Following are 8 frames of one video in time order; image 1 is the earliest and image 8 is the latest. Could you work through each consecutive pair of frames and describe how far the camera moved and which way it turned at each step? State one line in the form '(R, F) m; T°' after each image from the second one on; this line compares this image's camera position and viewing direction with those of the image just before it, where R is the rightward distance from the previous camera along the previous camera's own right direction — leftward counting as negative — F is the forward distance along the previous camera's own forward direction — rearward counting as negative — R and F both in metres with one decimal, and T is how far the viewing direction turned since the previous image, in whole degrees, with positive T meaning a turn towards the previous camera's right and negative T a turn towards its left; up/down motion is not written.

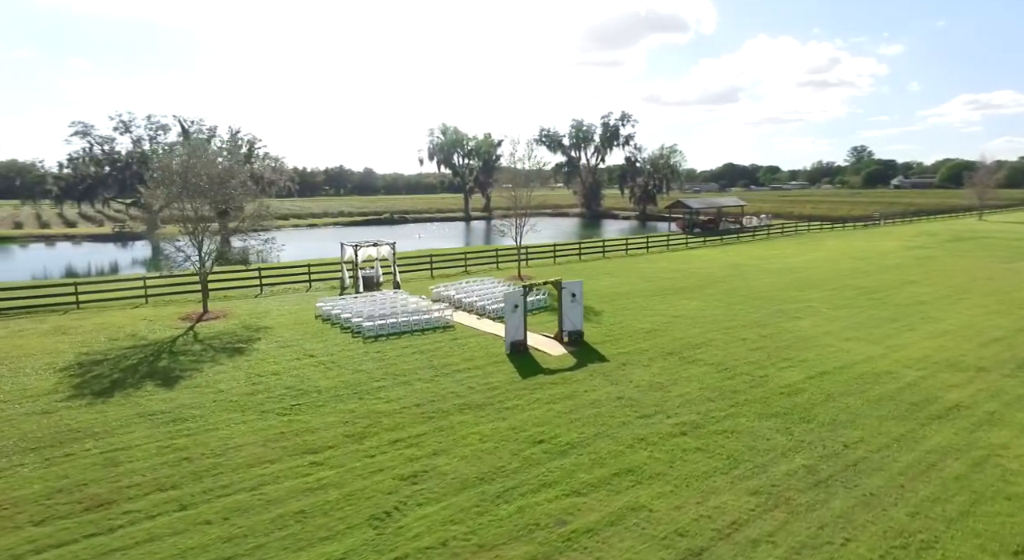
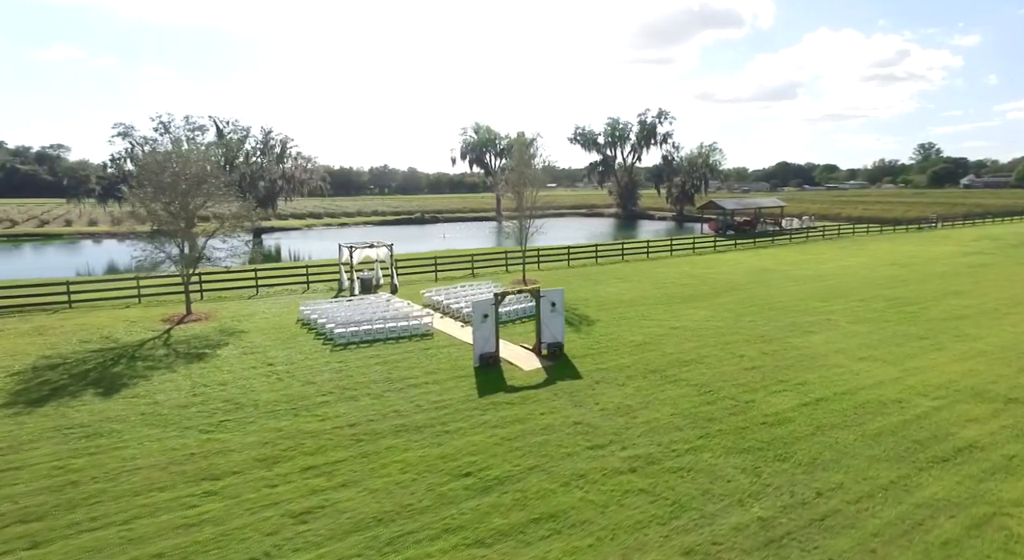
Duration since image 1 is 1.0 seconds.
(+1.8, +1.1) m; -5°
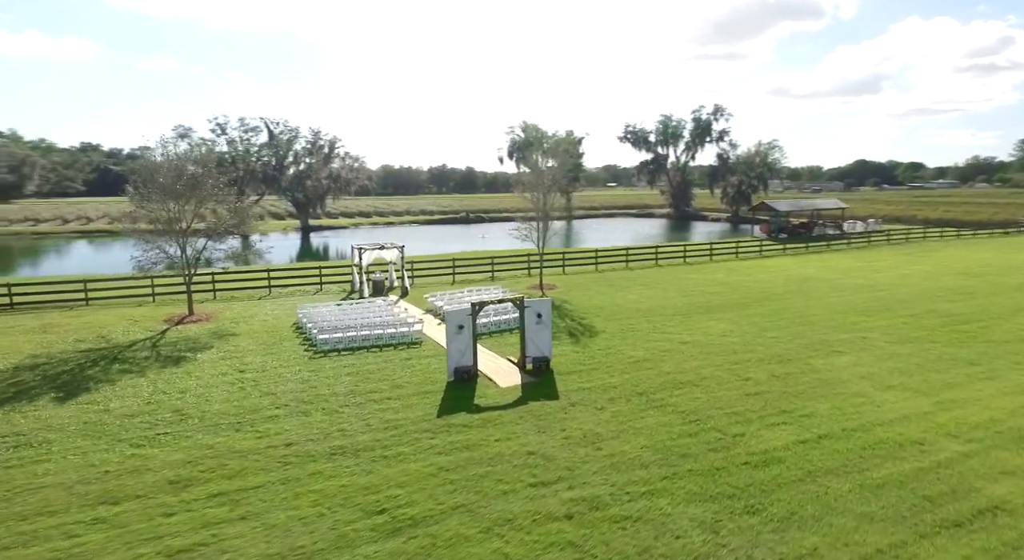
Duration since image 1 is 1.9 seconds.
(+1.8, +1.1) m; -6°
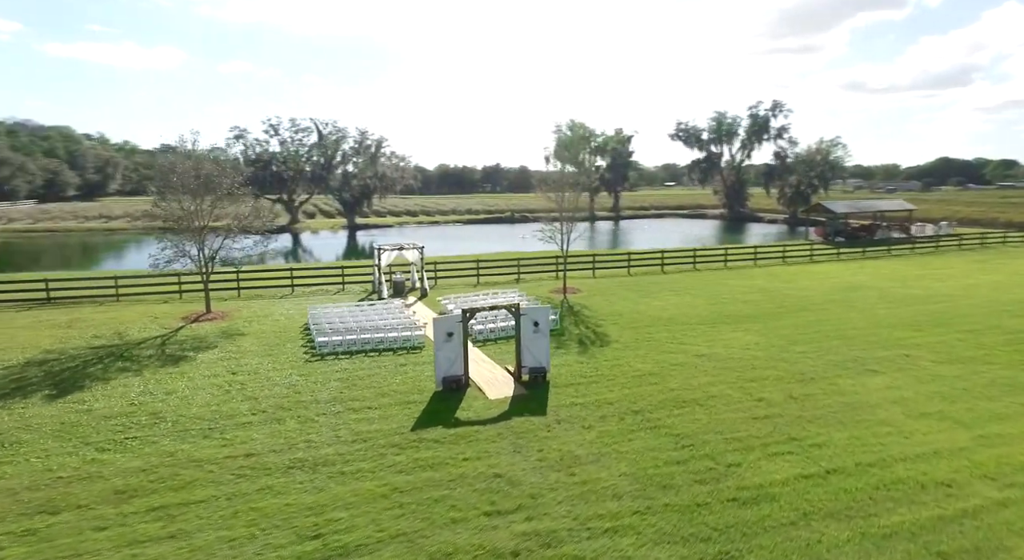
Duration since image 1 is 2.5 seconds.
(+1.3, +0.8) m; -5°
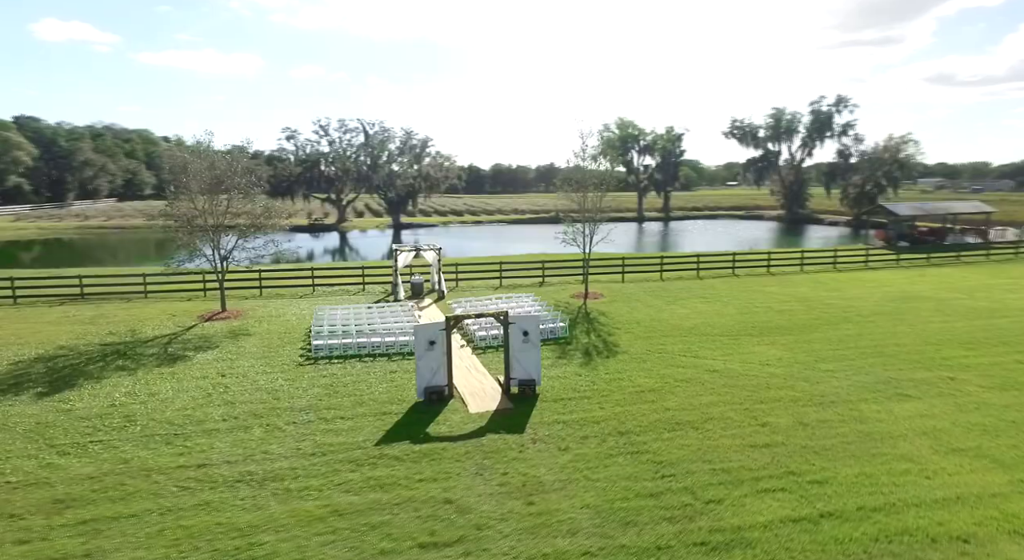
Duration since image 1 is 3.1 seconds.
(+1.4, +0.8) m; -6°
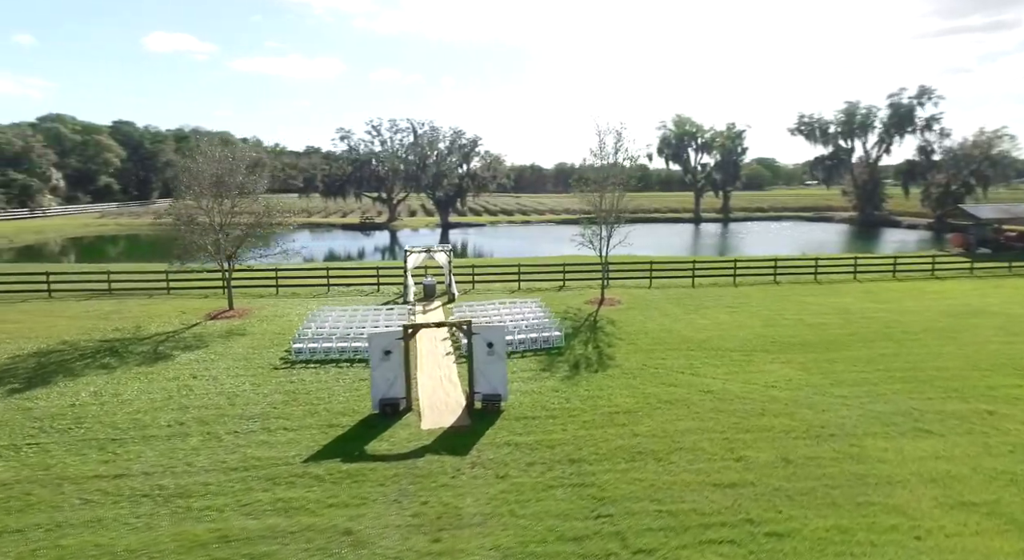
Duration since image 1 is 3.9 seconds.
(+1.9, +1.0) m; -7°
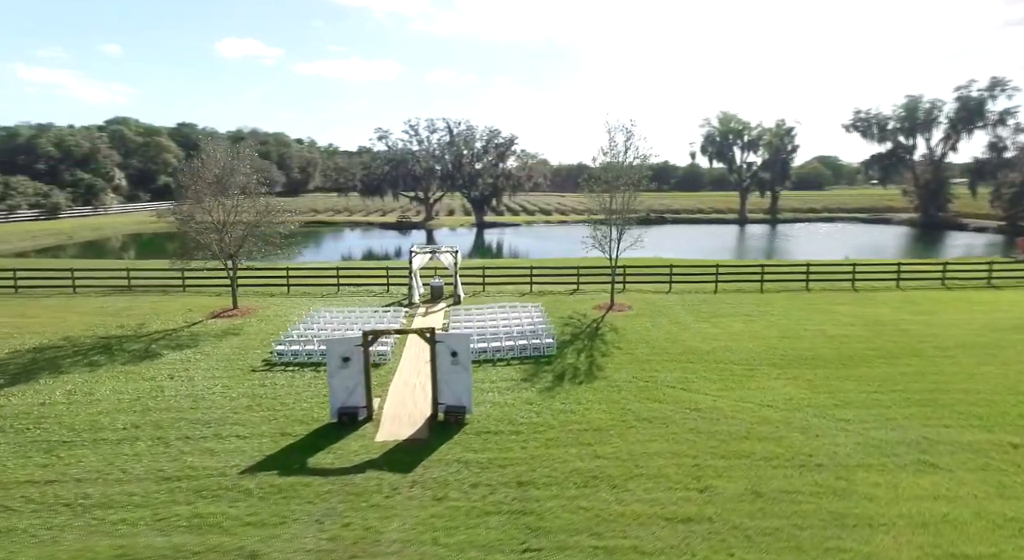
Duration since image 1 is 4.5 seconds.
(+1.5, +0.7) m; -5°
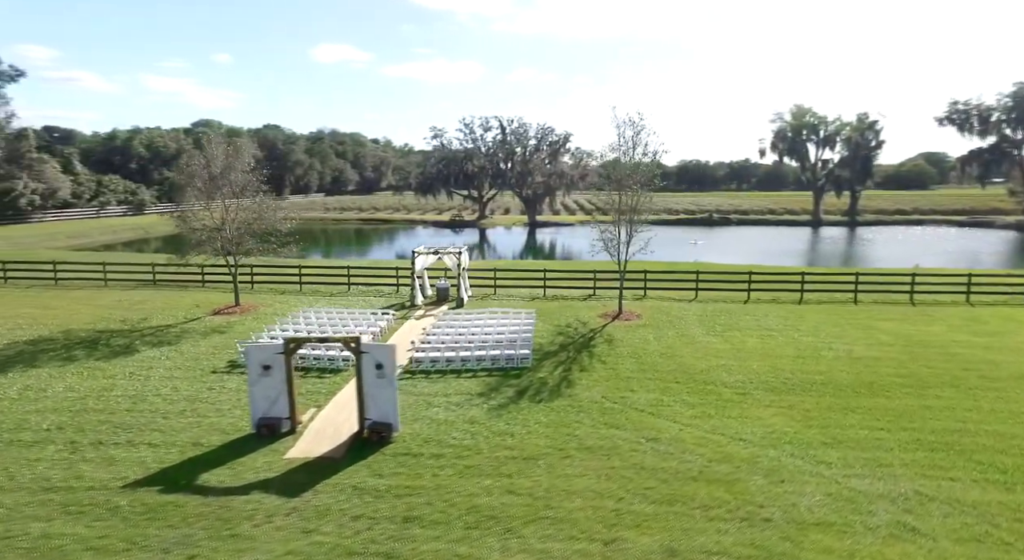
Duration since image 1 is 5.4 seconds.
(+2.3, +1.2) m; -7°
